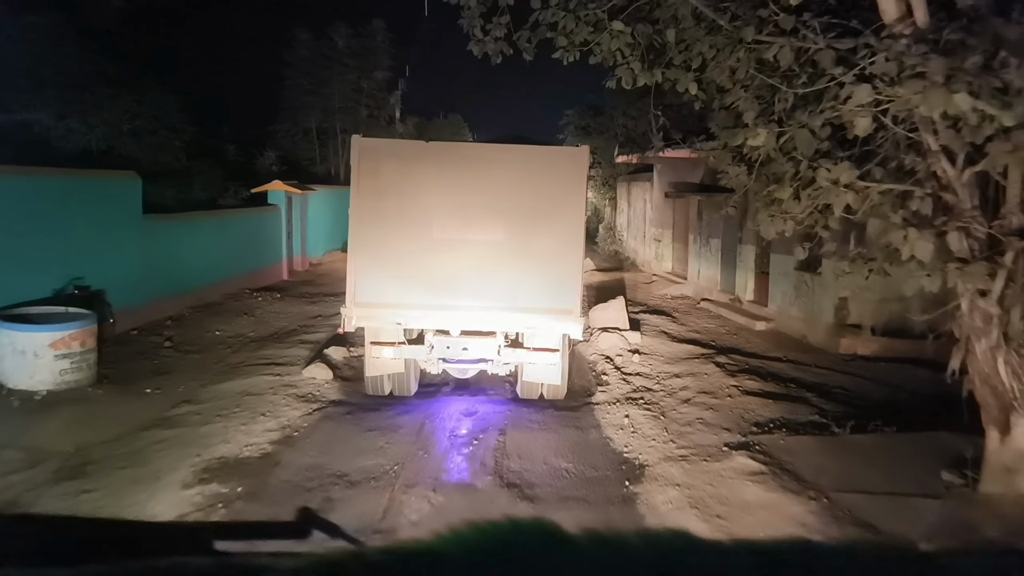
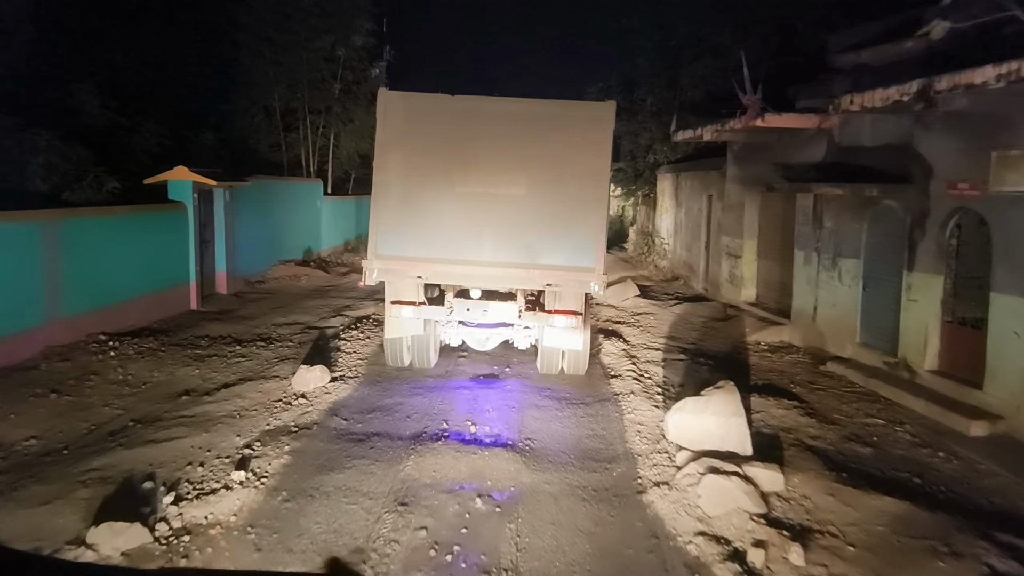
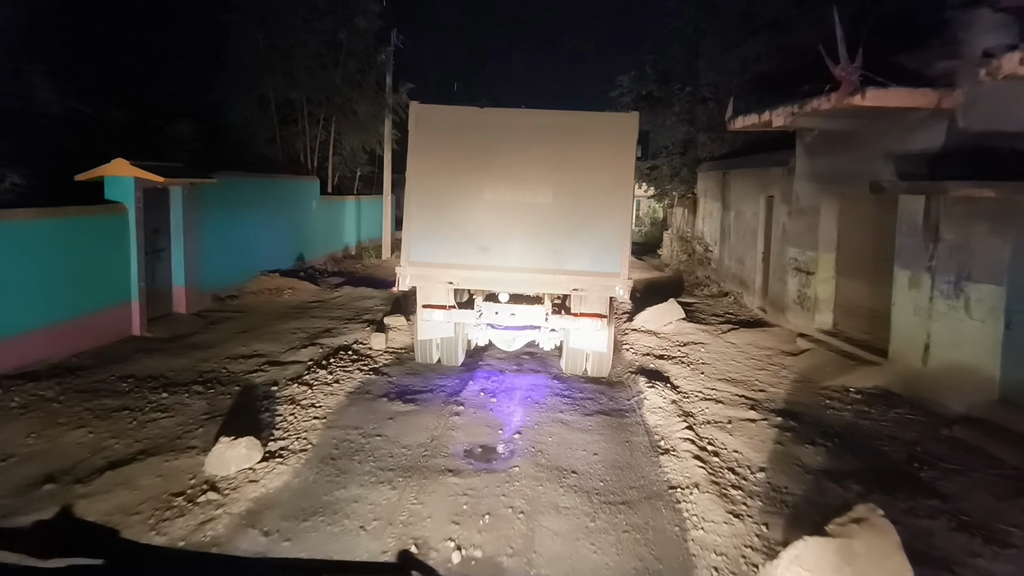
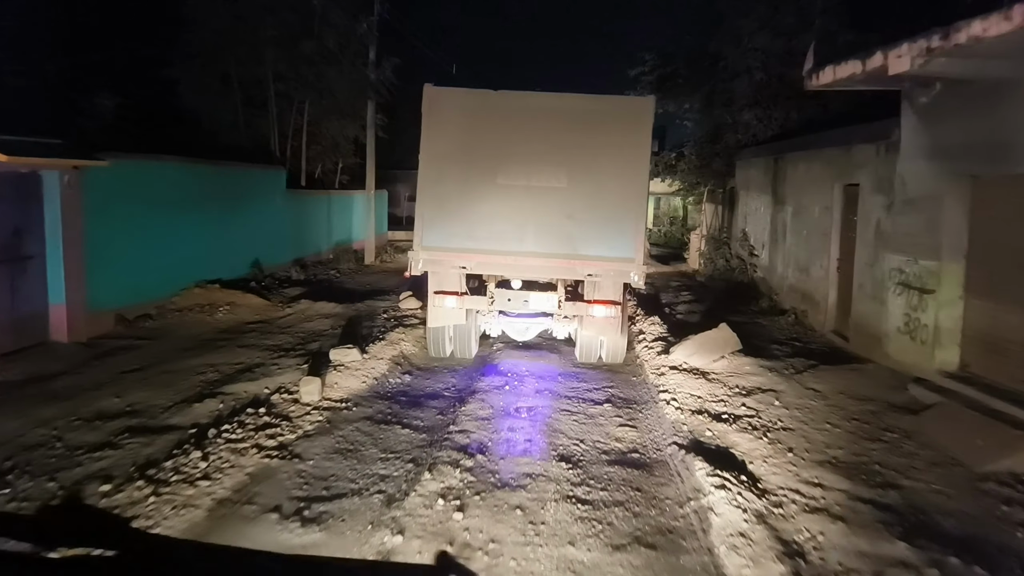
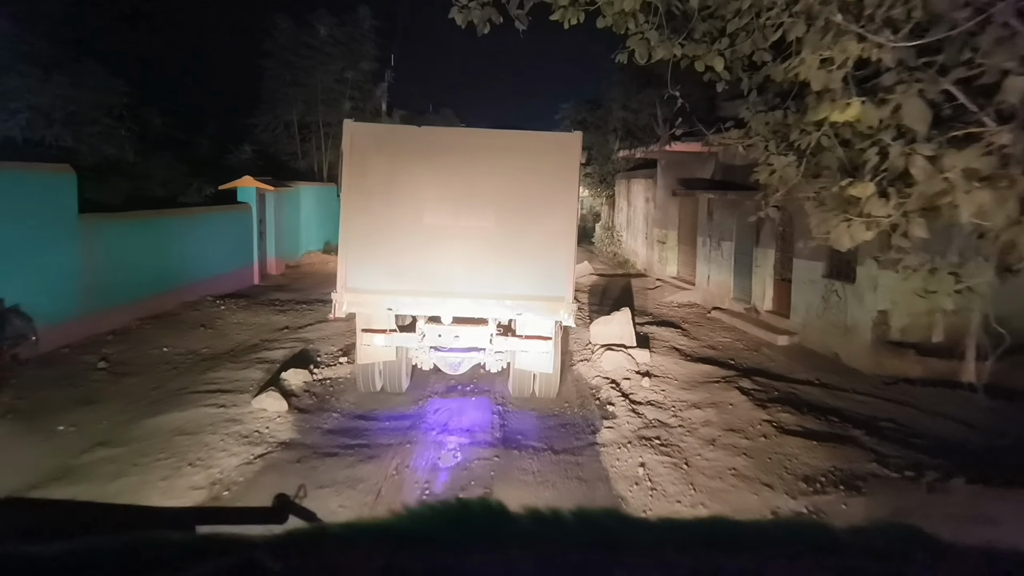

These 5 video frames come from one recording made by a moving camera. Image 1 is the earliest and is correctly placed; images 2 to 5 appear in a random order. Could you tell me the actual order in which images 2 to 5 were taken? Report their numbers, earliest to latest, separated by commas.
5, 2, 3, 4
